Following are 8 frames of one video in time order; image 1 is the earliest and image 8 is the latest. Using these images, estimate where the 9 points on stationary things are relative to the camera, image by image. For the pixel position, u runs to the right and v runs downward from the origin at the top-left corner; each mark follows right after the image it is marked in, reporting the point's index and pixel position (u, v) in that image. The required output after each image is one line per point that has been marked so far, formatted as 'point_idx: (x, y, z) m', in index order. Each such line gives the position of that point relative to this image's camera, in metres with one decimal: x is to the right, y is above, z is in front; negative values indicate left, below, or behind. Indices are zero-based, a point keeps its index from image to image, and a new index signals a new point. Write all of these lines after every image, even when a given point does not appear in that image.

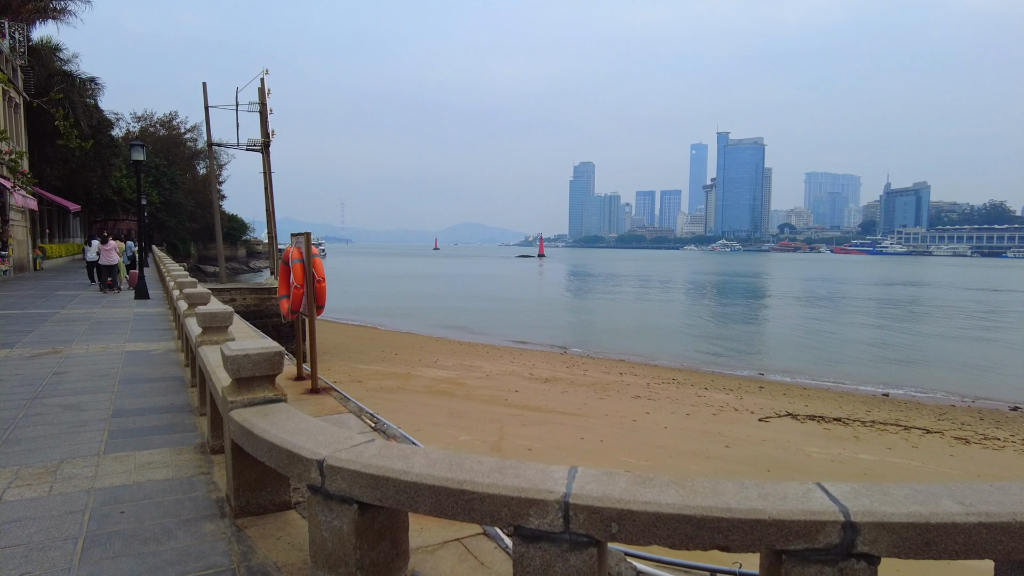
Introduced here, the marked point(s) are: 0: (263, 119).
0: (-6.6, +4.5, +15.8) m
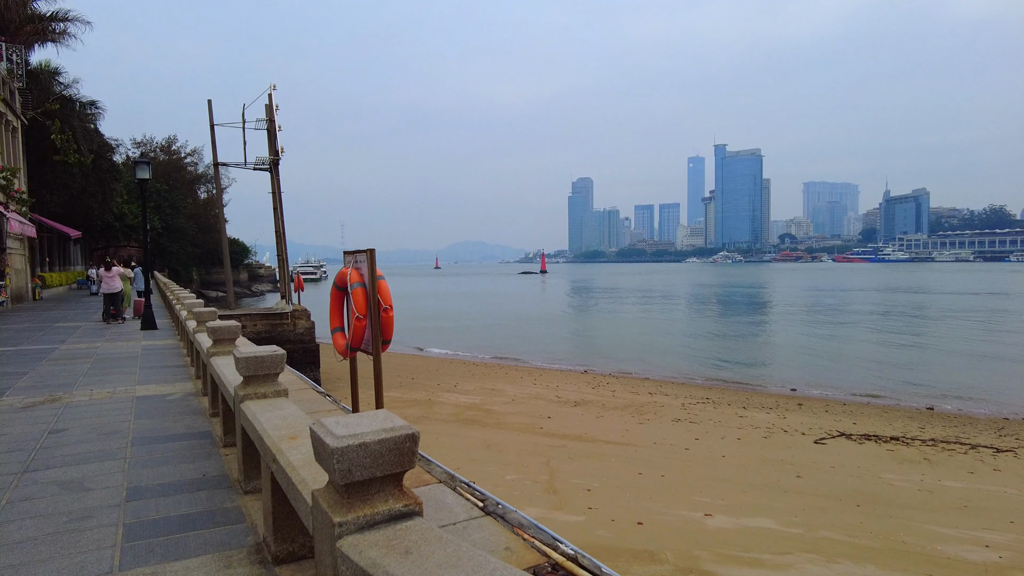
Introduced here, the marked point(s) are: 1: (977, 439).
0: (-6.1, +3.9, +15.2) m
1: (+9.2, -3.0, +11.7) m
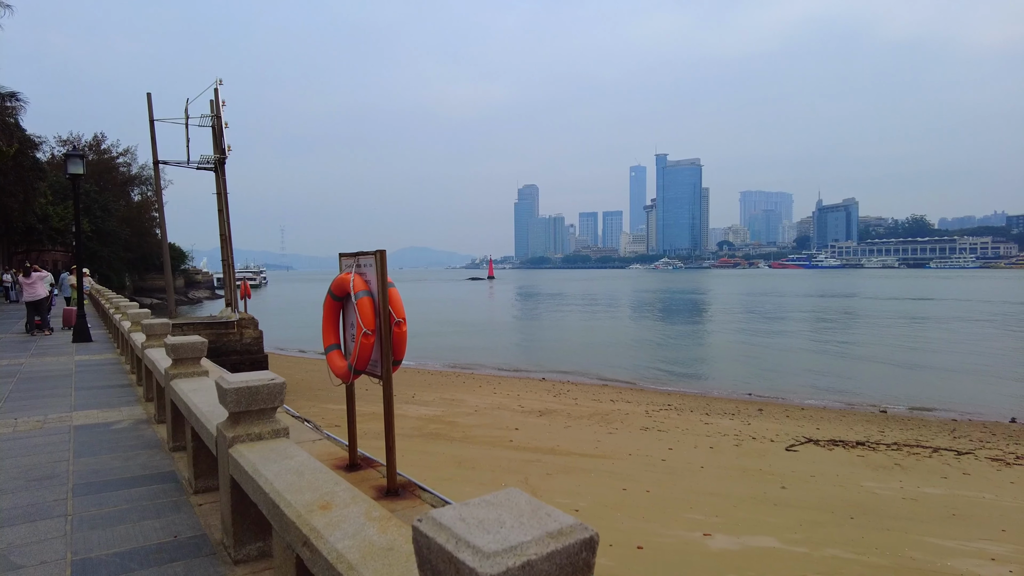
0: (-7.0, +3.7, +14.2) m
1: (+8.6, -3.1, +12.0) m
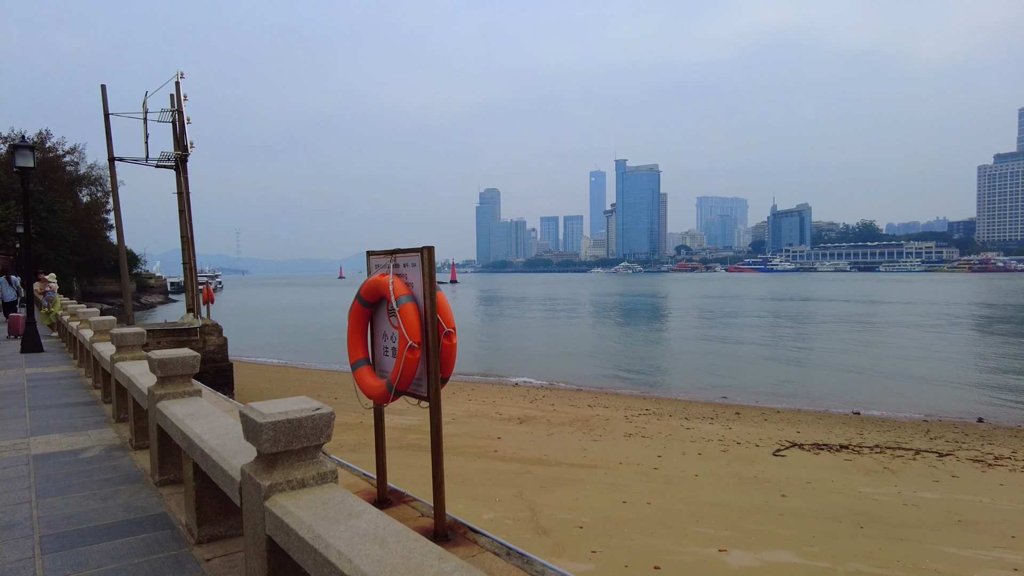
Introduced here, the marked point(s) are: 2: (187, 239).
0: (-7.5, +3.6, +13.4) m
1: (+8.2, -3.2, +12.1) m
2: (-7.4, +1.1, +13.4) m
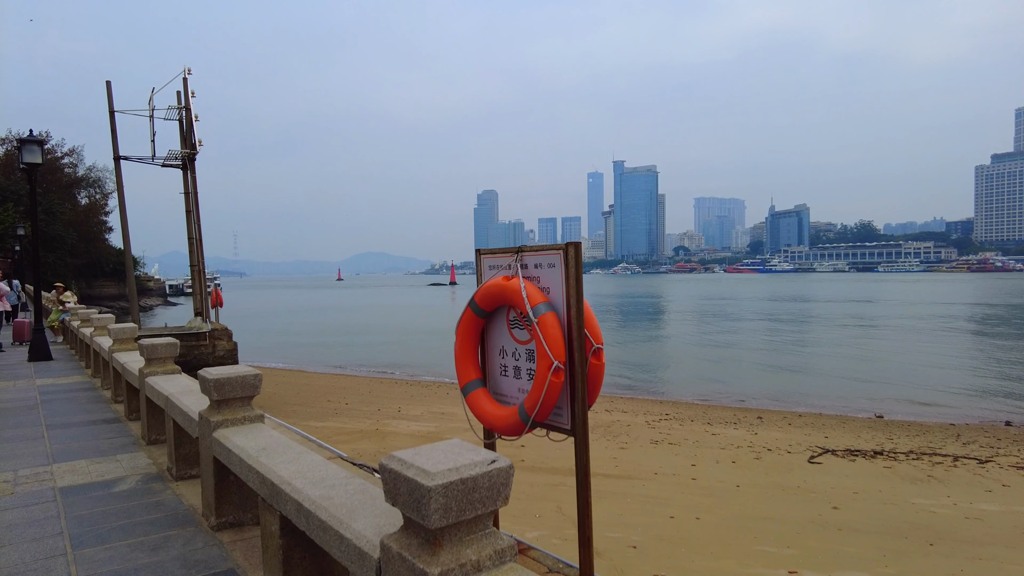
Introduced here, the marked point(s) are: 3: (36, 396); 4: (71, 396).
0: (-7.1, +3.5, +12.9) m
1: (+8.7, -3.2, +11.7) m
2: (-7.0, +1.0, +13.0) m
3: (-4.4, -1.0, +5.5) m
4: (-4.1, -1.0, +5.5) m
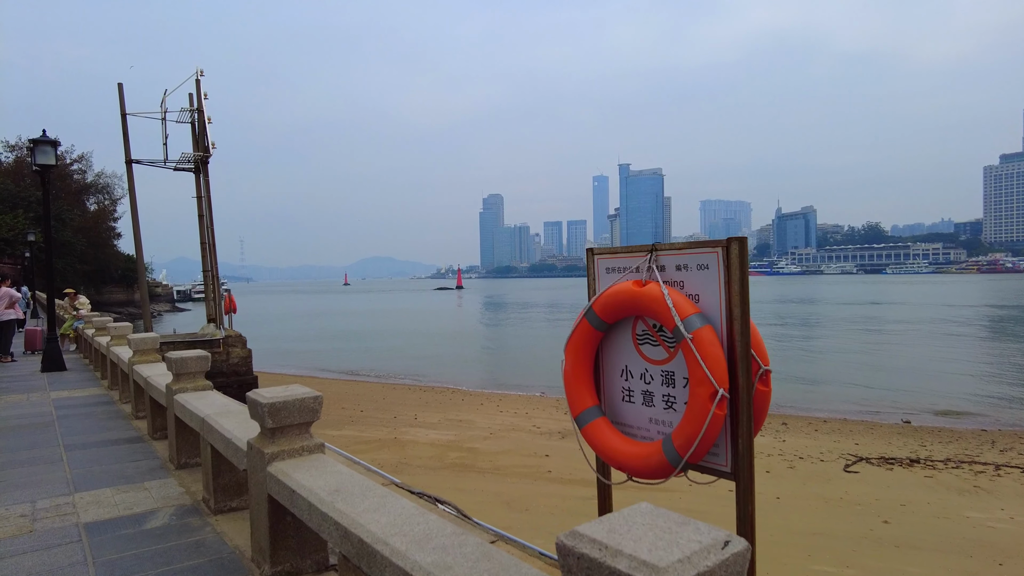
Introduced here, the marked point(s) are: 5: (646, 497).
0: (-6.7, +3.4, +12.7) m
1: (+9.1, -3.2, +11.3) m
2: (-6.5, +0.9, +12.7) m
3: (-4.0, -1.1, +5.2) m
4: (-3.7, -1.1, +5.2) m
5: (+1.8, -2.8, +7.8) m
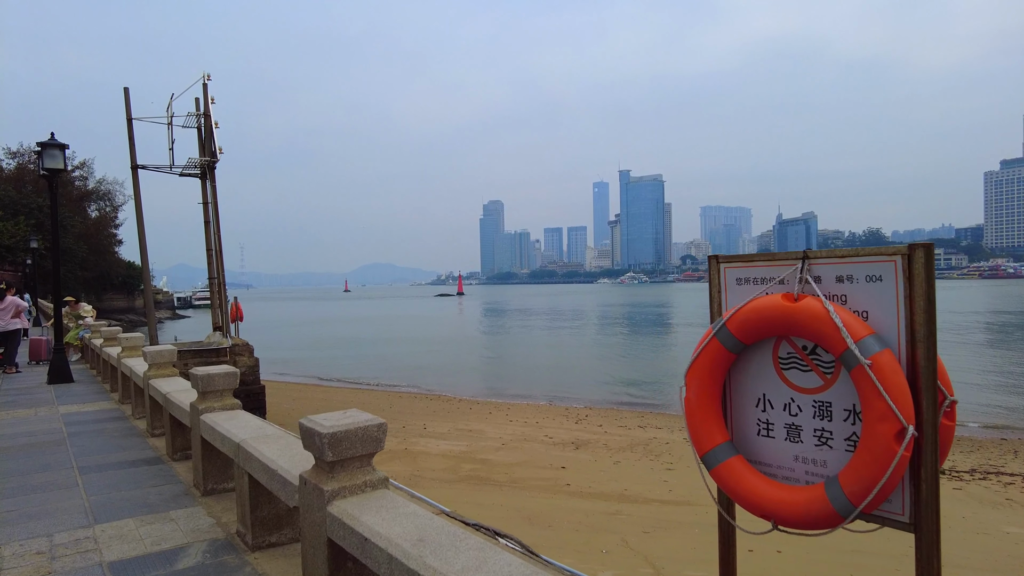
0: (-6.4, +3.2, +12.5) m
1: (+9.4, -3.4, +11.0) m
2: (-6.3, +0.7, +12.5) m
3: (-3.7, -1.1, +4.9) m
4: (-3.5, -1.1, +5.0) m
5: (+2.1, -2.9, +7.6) m
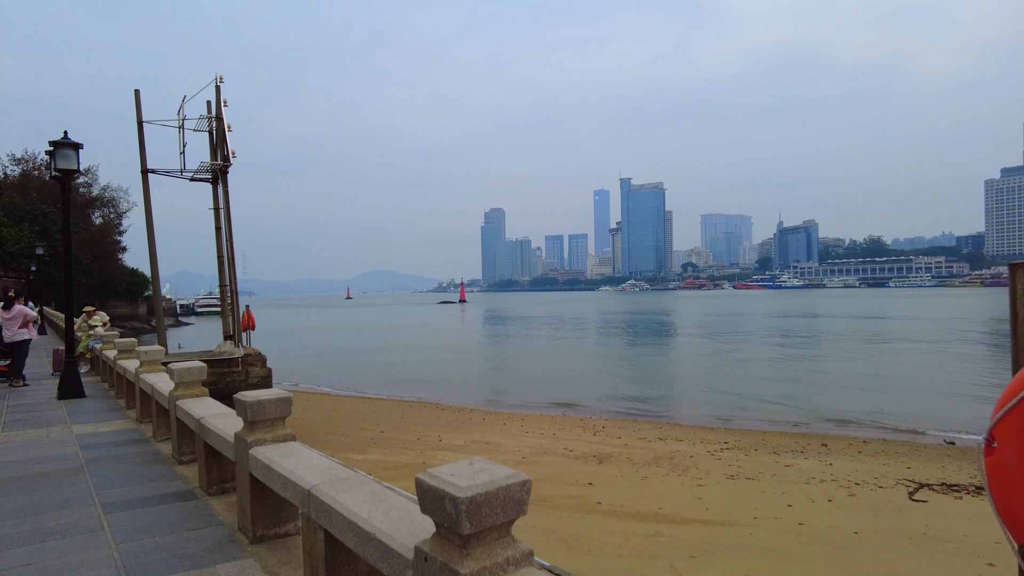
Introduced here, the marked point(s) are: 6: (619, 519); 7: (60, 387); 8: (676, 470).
0: (-6.0, +3.1, +12.2) m
1: (+9.8, -3.5, +10.6) m
2: (-5.9, +0.6, +12.1) m
3: (-3.3, -1.2, +4.5) m
4: (-3.1, -1.2, +4.6) m
5: (+2.5, -3.0, +7.2) m
6: (+1.4, -3.0, +7.7) m
7: (-4.9, -1.0, +6.4) m
8: (+3.1, -3.4, +11.1) m
